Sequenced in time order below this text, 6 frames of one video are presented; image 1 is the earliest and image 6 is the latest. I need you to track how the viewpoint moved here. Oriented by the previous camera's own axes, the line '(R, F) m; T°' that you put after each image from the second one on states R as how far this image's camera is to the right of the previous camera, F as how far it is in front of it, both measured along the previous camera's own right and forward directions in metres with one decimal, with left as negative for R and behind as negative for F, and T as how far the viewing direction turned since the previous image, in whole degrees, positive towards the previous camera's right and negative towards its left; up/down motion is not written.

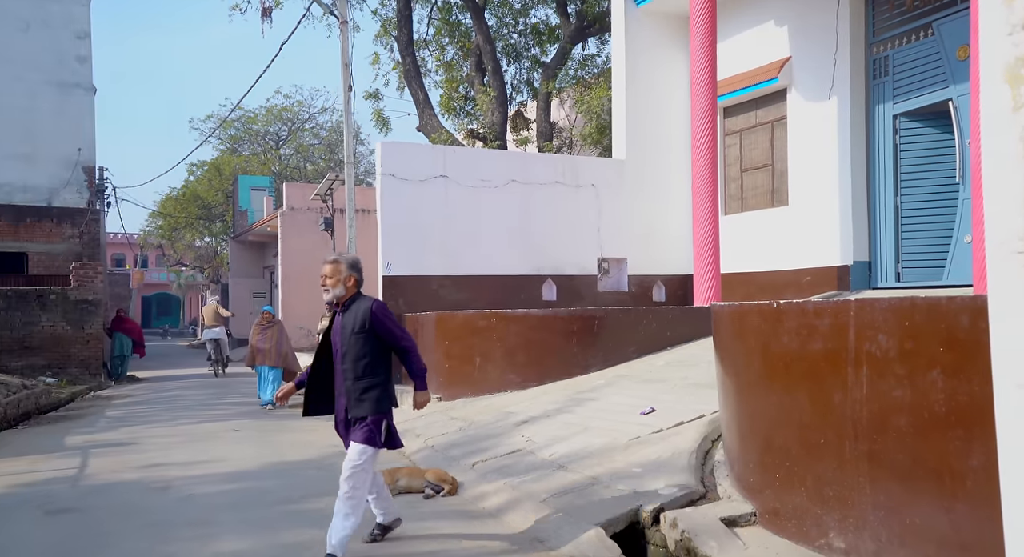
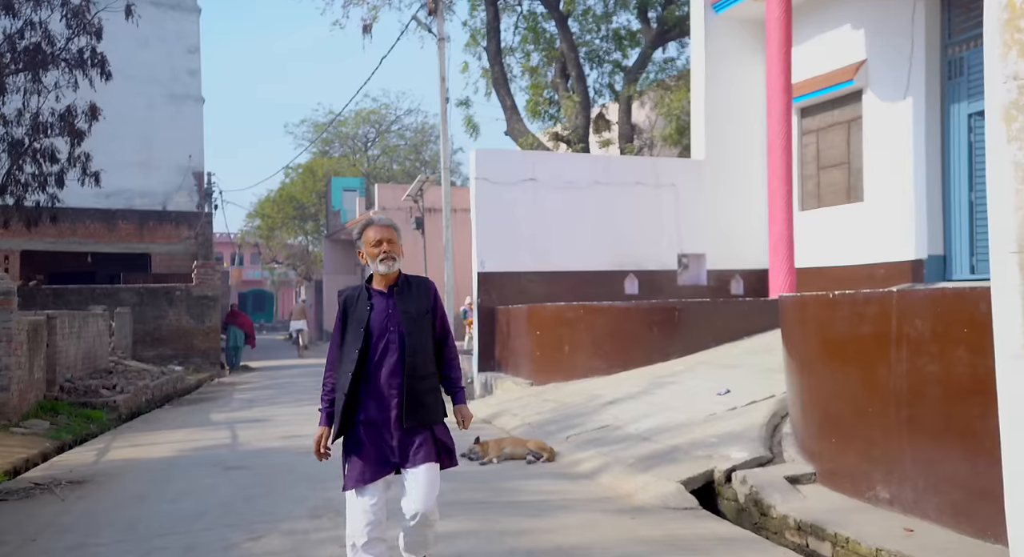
(-0.1, -1.0) m; -5°
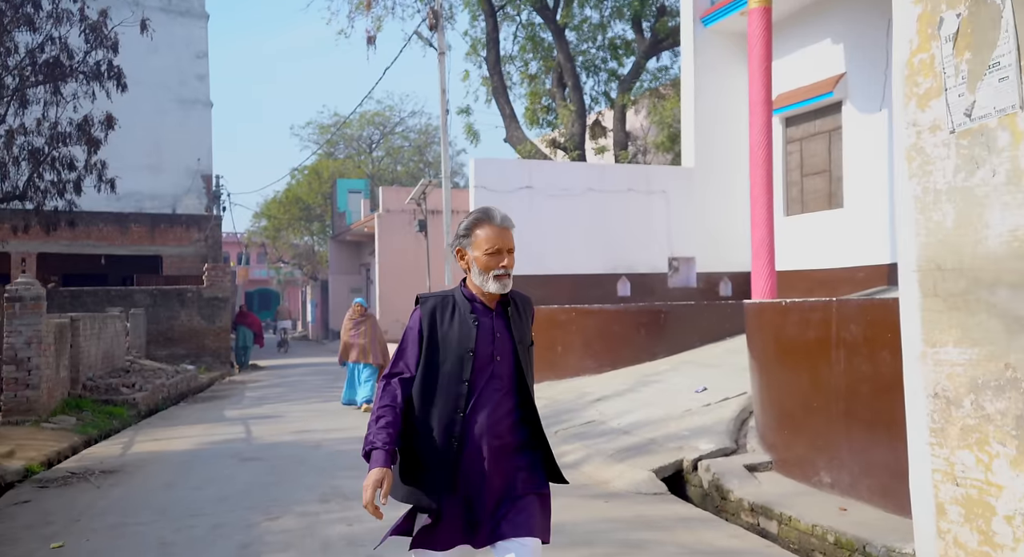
(+0.1, -0.7) m; 0°
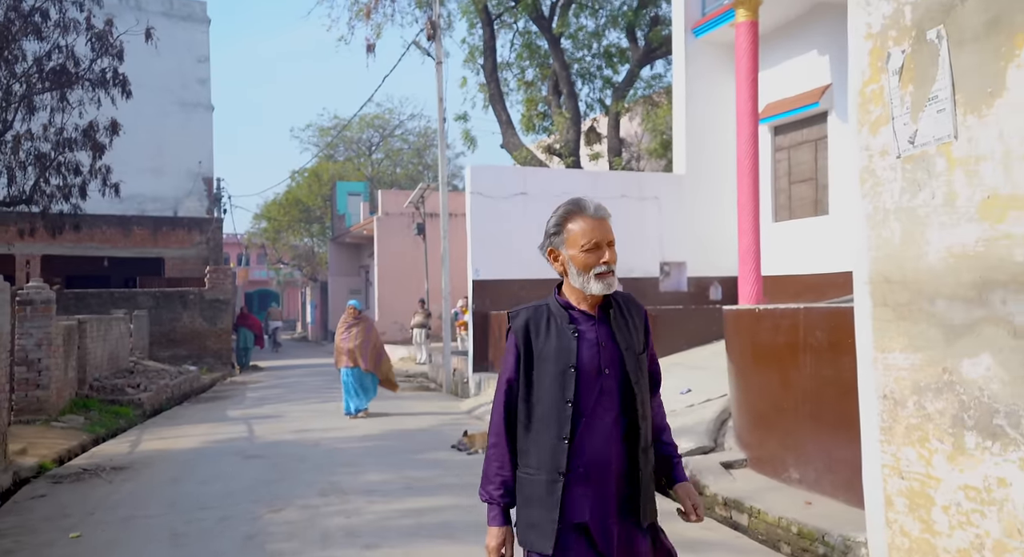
(+0.1, -0.4) m; 0°
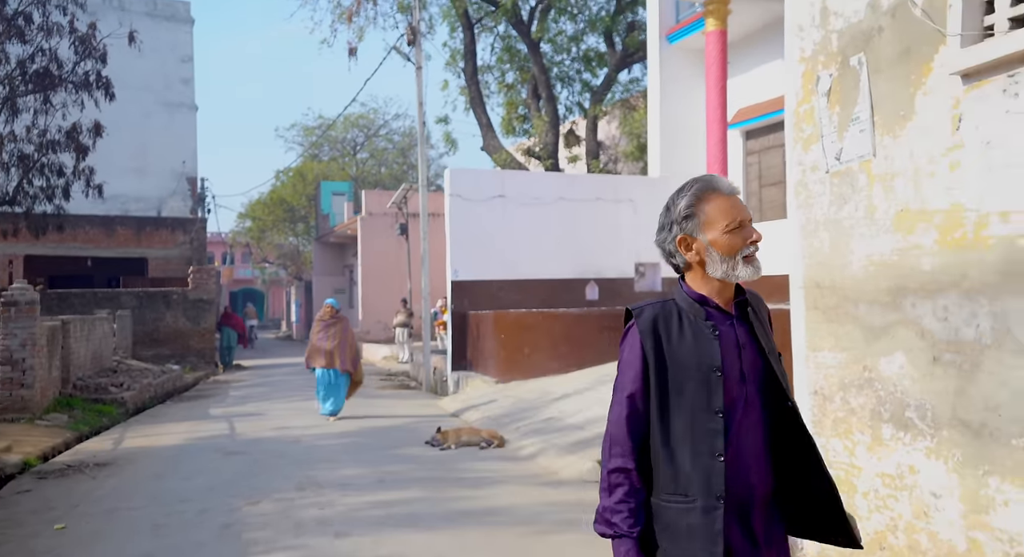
(+0.2, -0.3) m; +1°
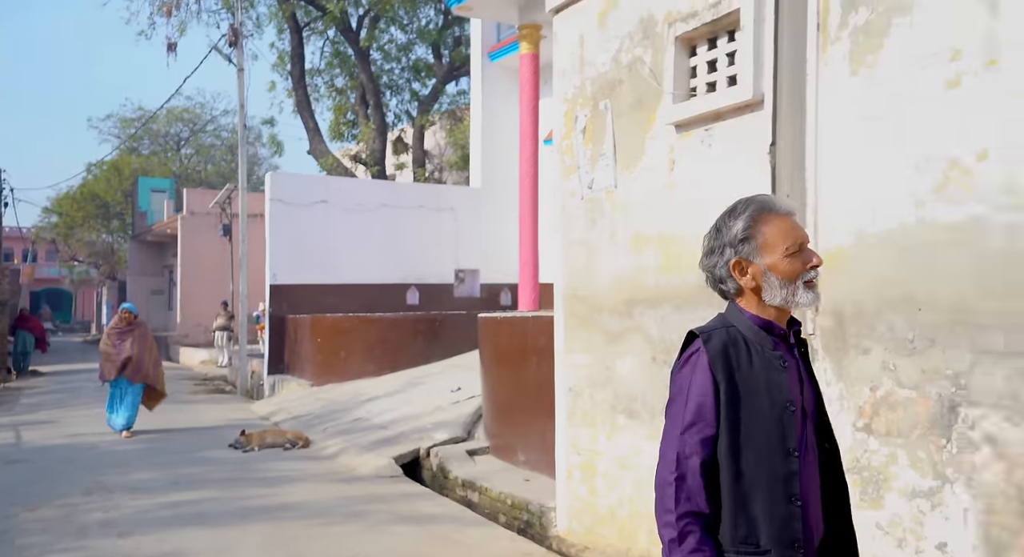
(+0.3, -0.5) m; +11°
